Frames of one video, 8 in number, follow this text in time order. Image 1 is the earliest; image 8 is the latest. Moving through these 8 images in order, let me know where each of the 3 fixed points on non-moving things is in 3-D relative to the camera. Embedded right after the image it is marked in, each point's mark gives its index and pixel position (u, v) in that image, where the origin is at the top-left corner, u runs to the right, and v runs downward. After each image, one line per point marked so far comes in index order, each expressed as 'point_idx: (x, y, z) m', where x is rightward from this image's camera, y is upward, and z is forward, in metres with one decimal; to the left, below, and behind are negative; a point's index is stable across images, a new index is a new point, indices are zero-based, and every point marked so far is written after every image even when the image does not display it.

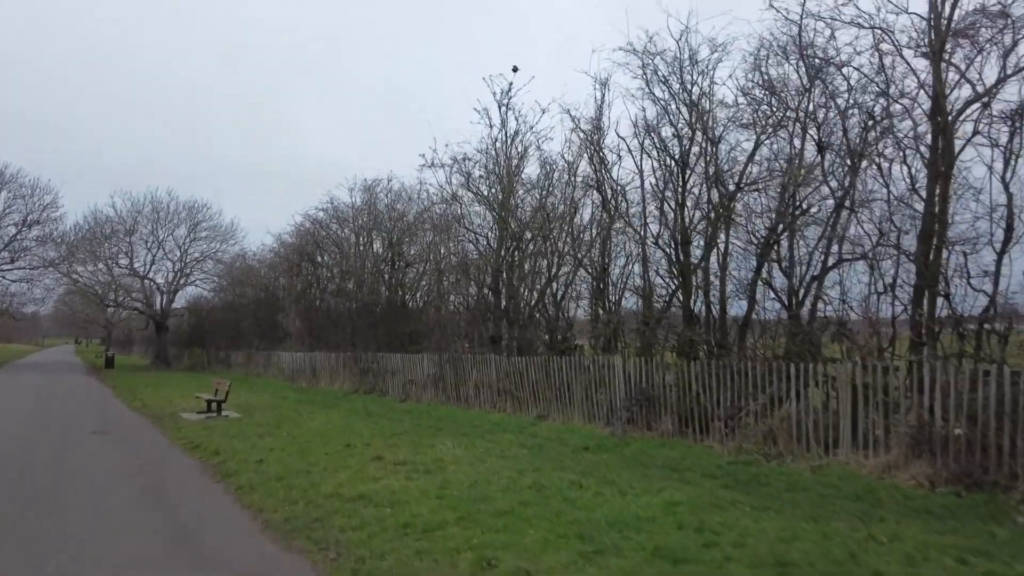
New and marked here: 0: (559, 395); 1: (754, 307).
0: (+1.3, -2.9, +16.6) m
1: (+5.3, -0.4, +13.8) m
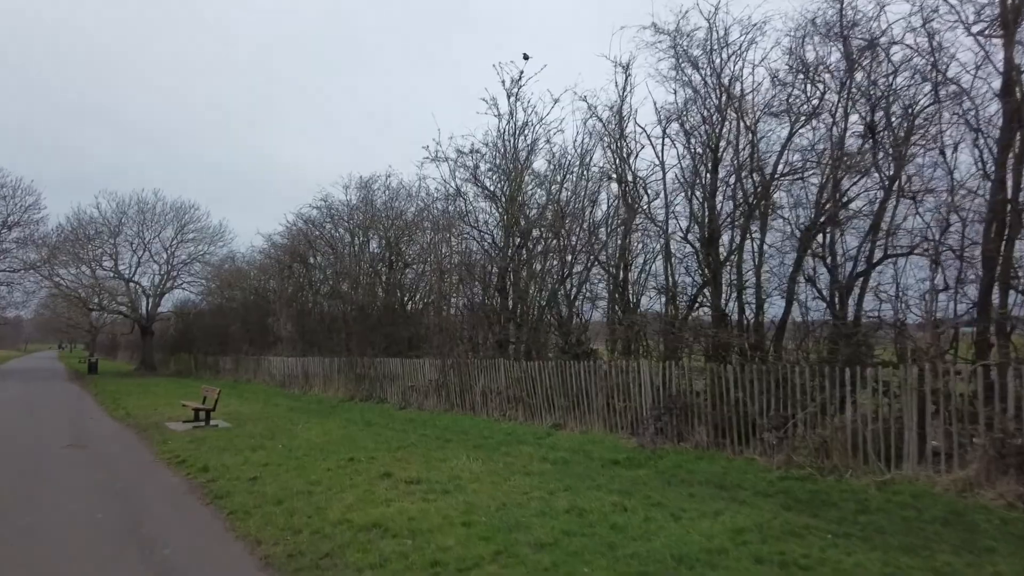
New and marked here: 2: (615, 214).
0: (+1.6, -2.9, +15.5) m
1: (+5.7, -0.4, +12.8) m
2: (+2.7, +1.9, +16.5) m
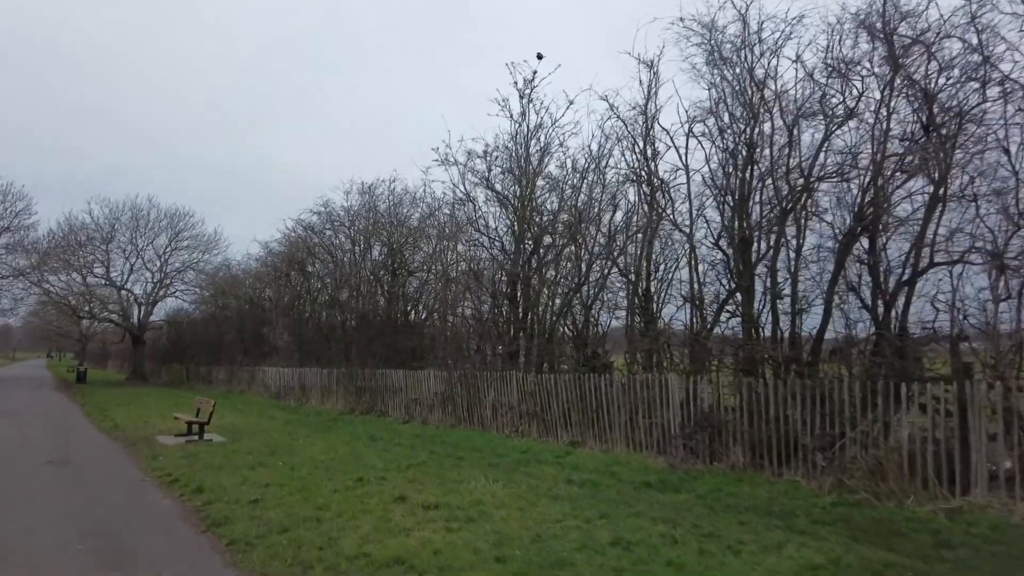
0: (+2.0, -3.1, +14.6) m
1: (+6.1, -0.6, +12.0) m
2: (+3.1, +1.7, +15.7) m
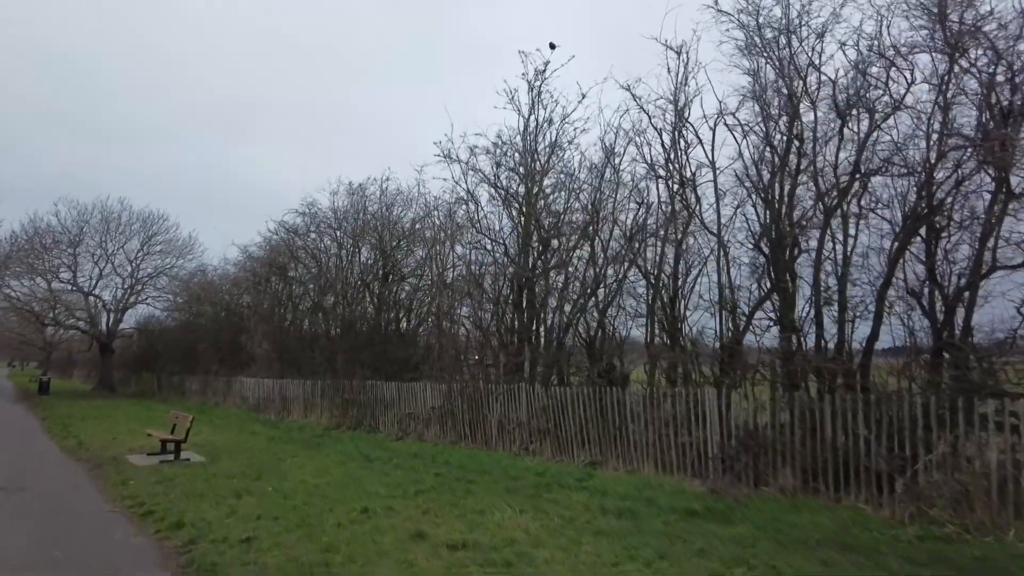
0: (+2.2, -3.2, +13.3) m
1: (+6.5, -0.7, +10.9) m
2: (+3.3, +1.6, +14.6) m
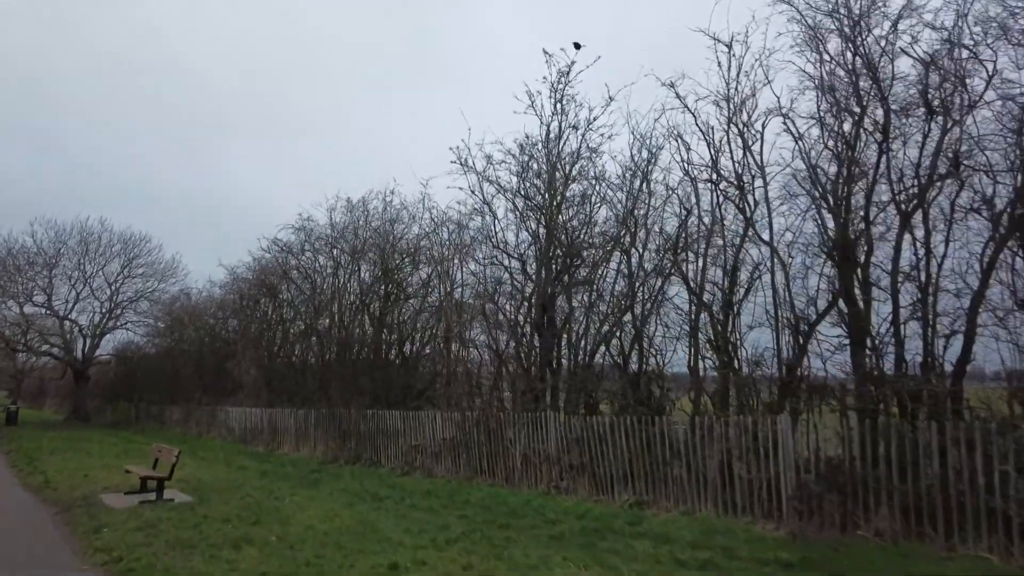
0: (+2.9, -3.5, +11.8) m
1: (+7.2, -0.9, +9.6) m
2: (+3.9, +1.2, +13.3) m
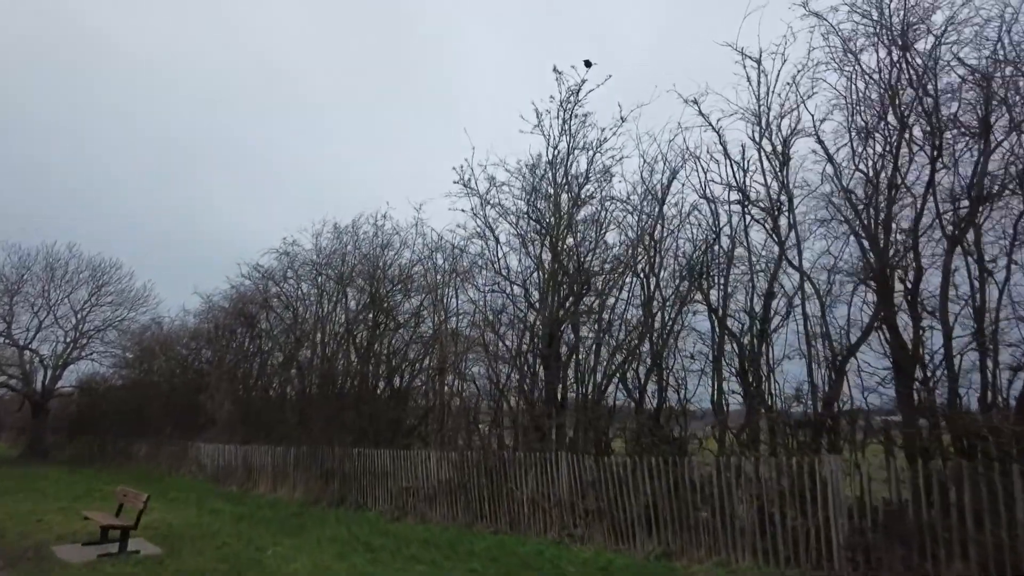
0: (+3.1, -4.0, +10.7) m
1: (+7.5, -1.3, +8.8) m
2: (+4.1, +0.6, +12.5) m
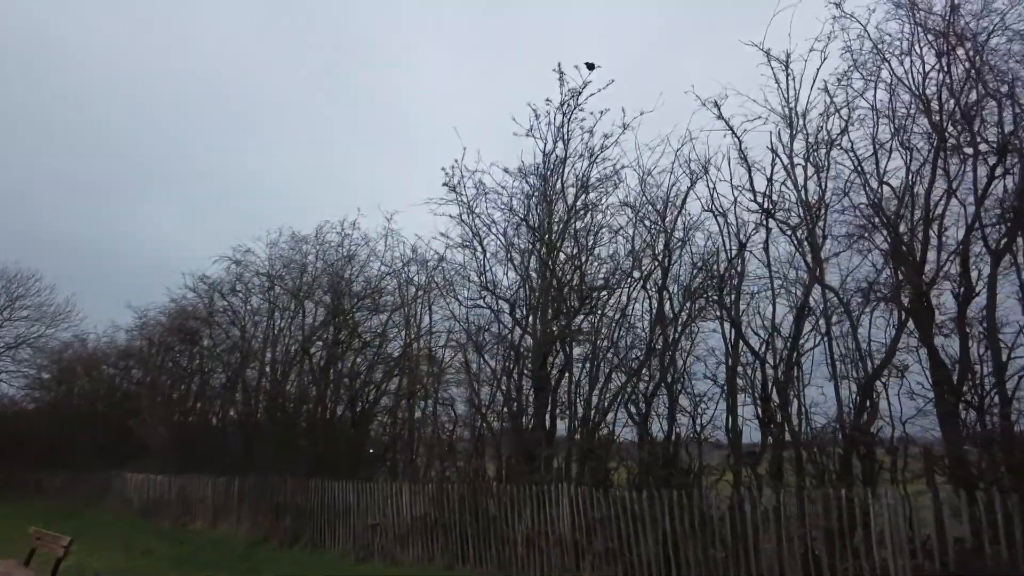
0: (+3.1, -4.2, +9.6) m
1: (+7.8, -1.5, +8.2) m
2: (+4.1, +0.3, +11.6) m
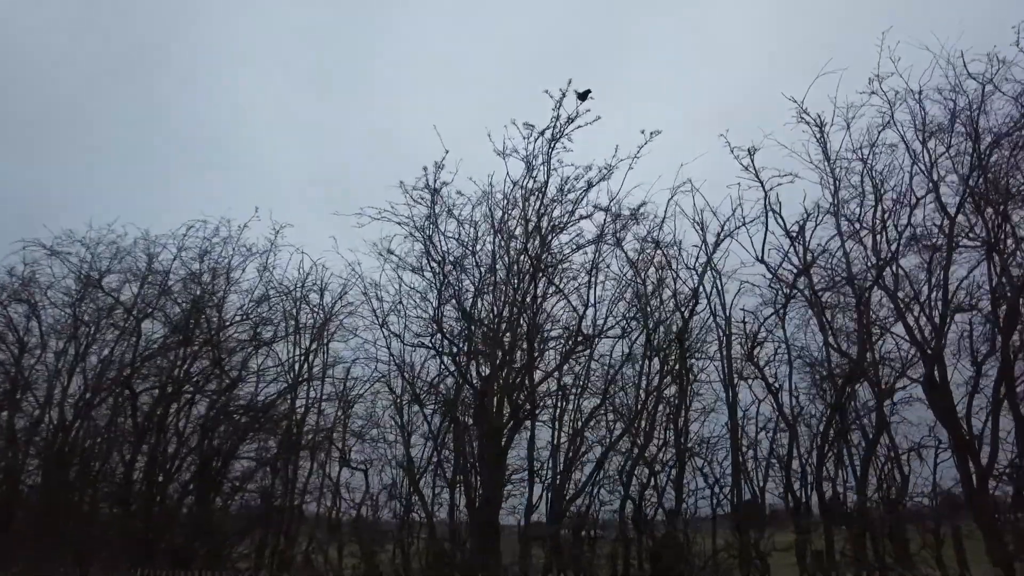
0: (+3.3, -4.9, +8.1) m
1: (+8.4, -2.7, +8.7) m
2: (+4.0, -0.7, +10.9) m
